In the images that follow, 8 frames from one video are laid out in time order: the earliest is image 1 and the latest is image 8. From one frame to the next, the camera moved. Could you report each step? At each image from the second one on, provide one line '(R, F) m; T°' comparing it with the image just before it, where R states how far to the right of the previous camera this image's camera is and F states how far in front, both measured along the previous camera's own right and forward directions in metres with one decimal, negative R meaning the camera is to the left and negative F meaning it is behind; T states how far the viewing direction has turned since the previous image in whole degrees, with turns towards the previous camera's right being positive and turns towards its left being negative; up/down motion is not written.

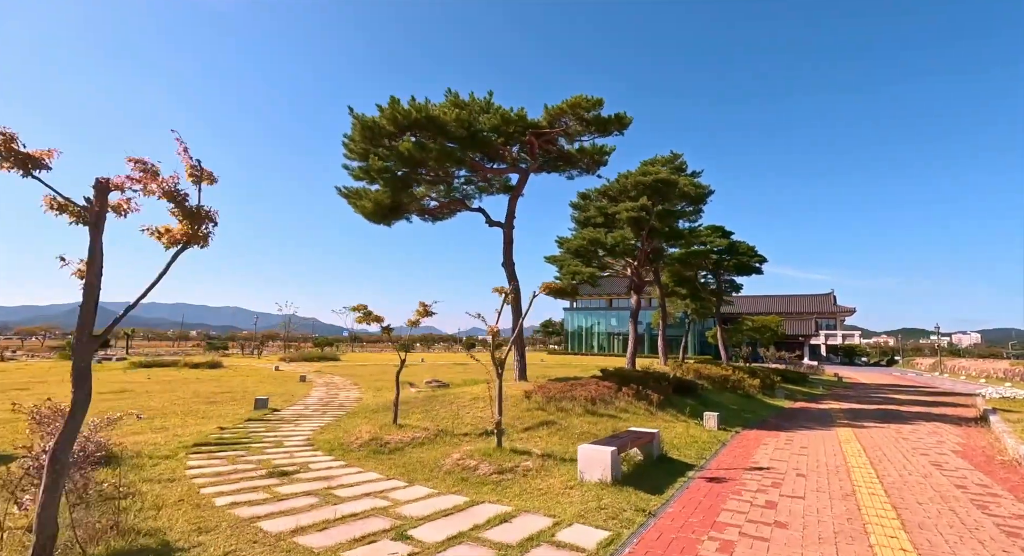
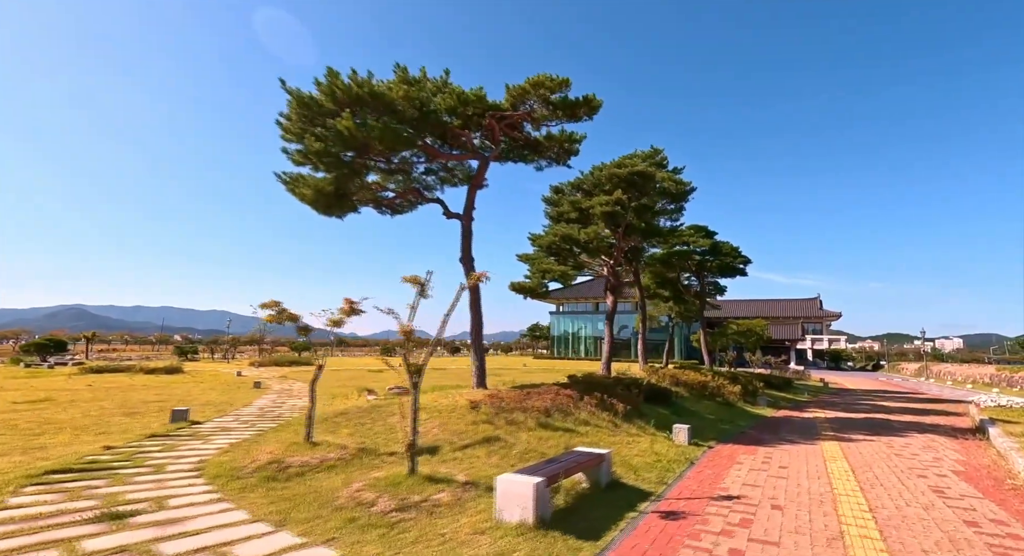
(+0.7, +1.1) m; +1°
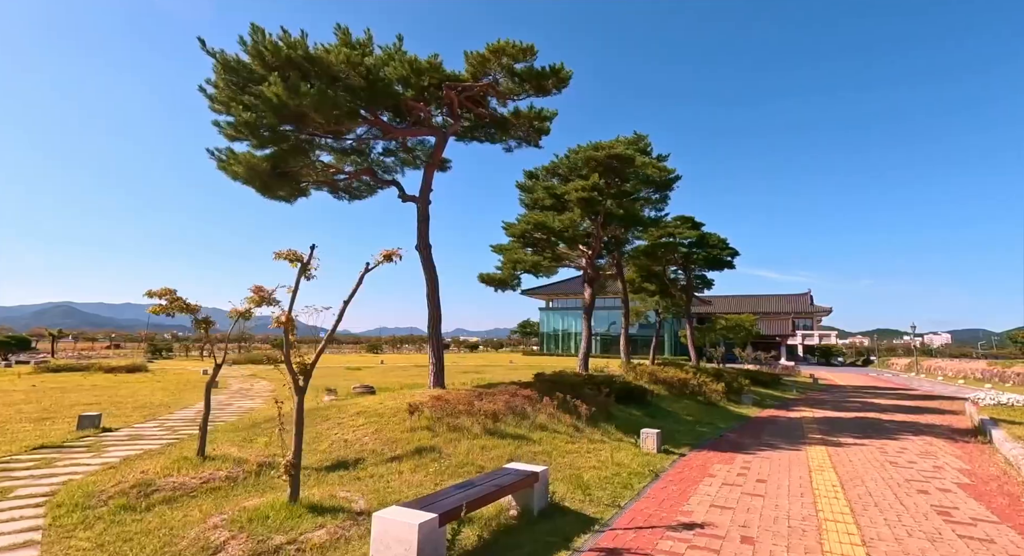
(+0.7, +1.0) m; +1°
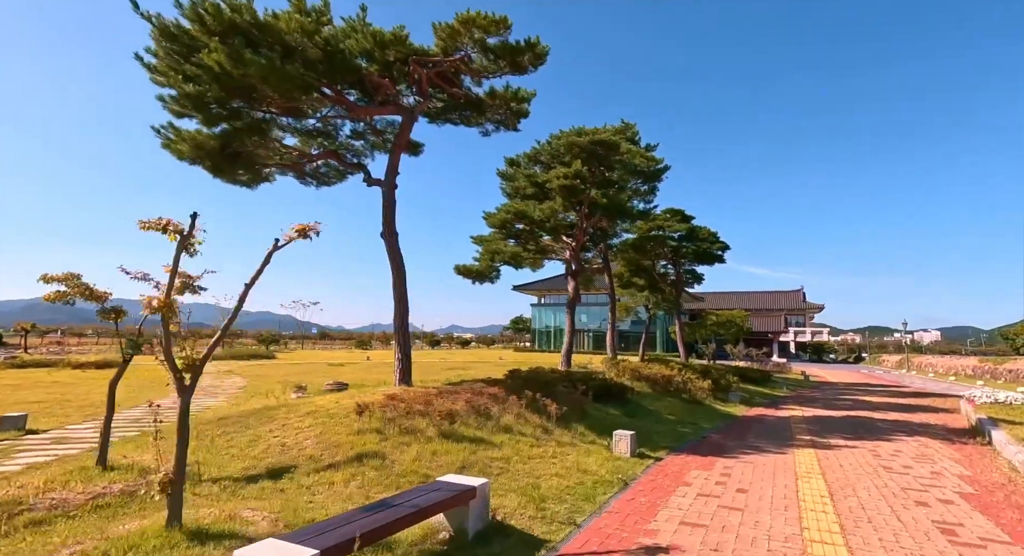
(+0.5, +0.7) m; +1°
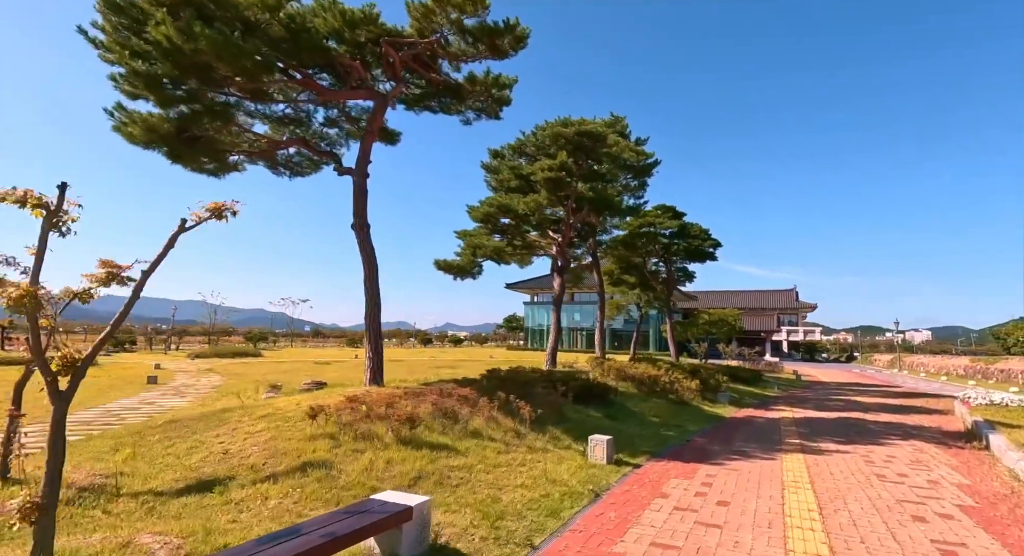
(+0.3, +0.5) m; +1°
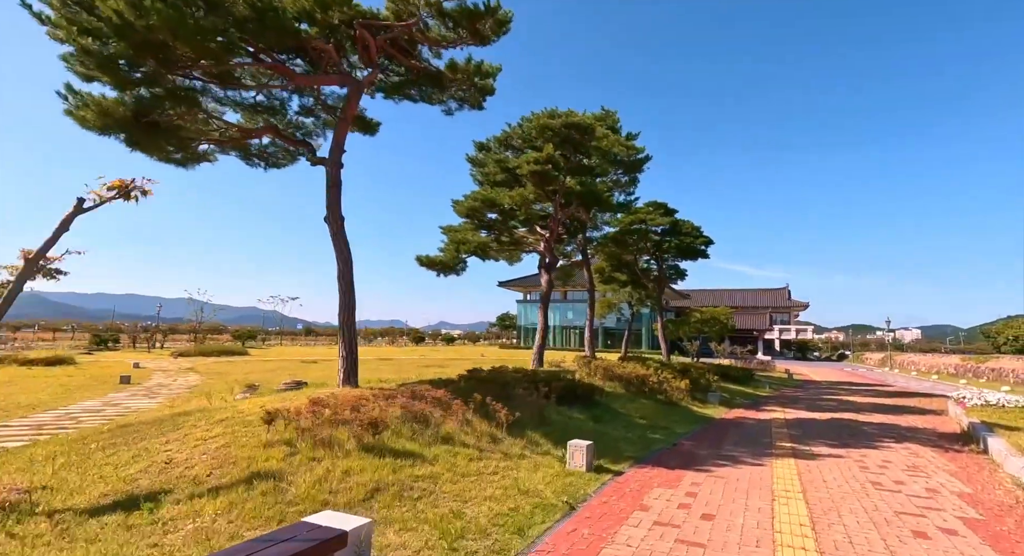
(+0.2, +0.4) m; +1°
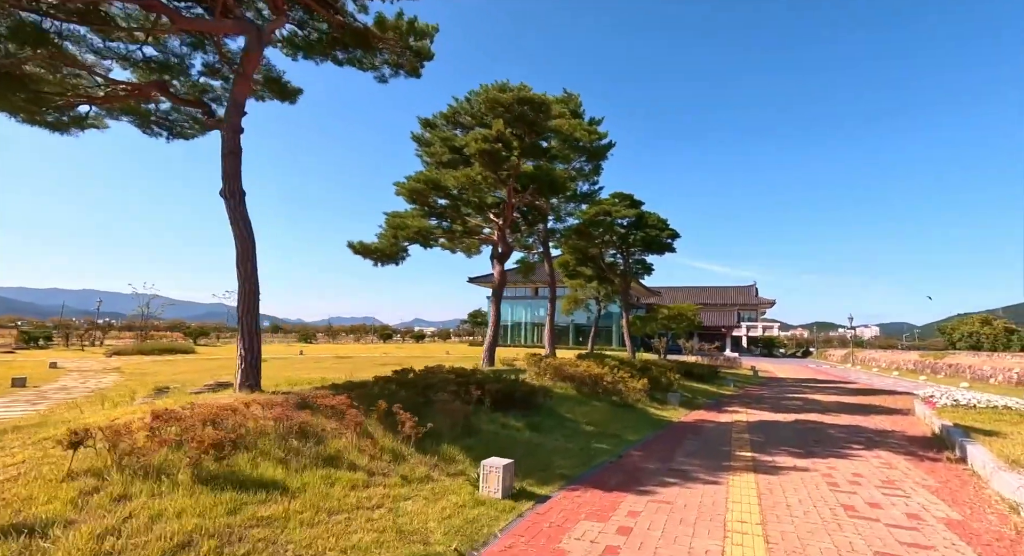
(+0.7, +1.1) m; +3°
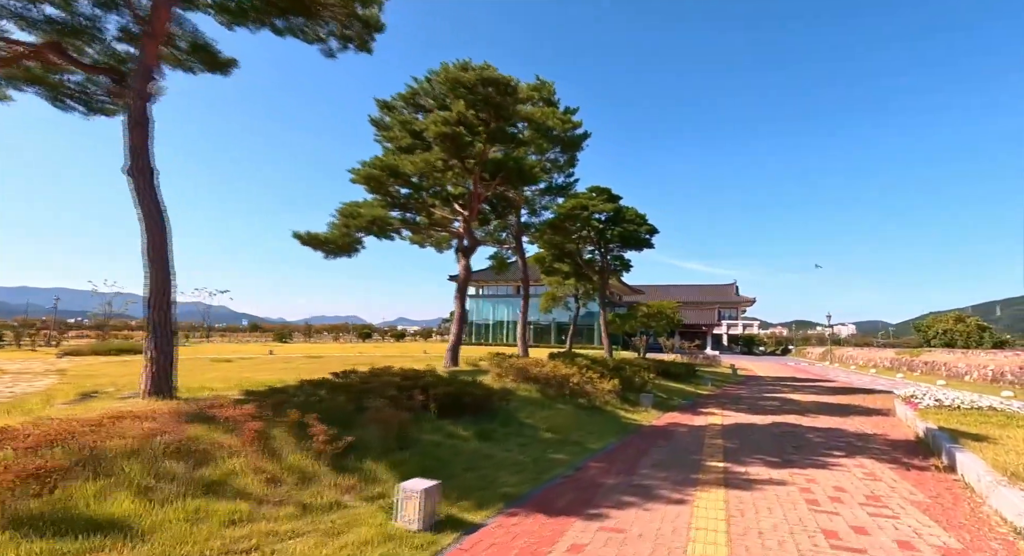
(+0.5, +0.8) m; +2°
